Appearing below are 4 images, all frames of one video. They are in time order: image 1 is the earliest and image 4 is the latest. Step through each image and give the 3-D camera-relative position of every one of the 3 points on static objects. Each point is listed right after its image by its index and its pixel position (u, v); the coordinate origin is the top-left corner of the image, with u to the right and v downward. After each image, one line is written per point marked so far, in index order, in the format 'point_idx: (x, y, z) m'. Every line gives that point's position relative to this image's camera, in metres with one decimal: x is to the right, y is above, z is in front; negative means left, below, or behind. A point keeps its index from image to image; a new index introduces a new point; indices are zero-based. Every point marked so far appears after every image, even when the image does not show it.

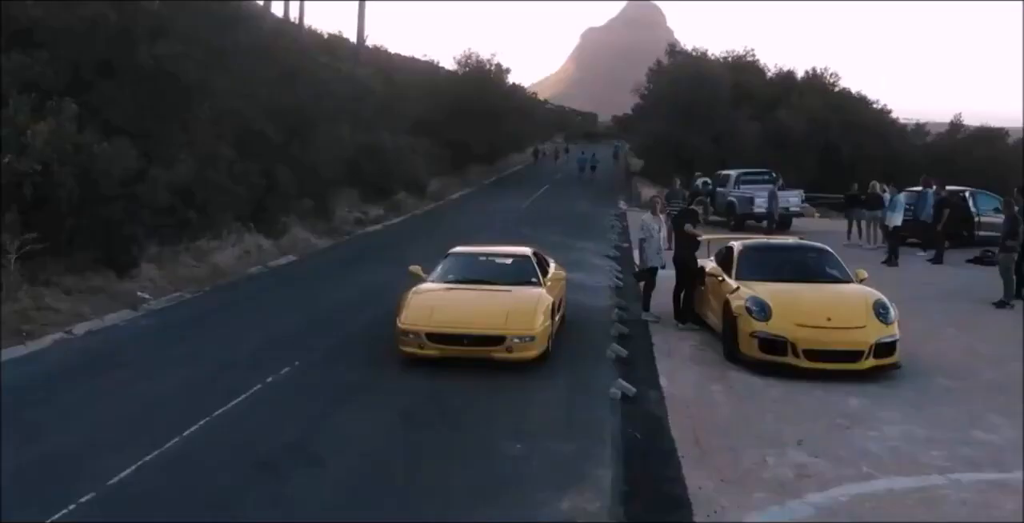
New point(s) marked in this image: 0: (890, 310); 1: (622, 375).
0: (+4.1, -0.5, +9.9) m
1: (+1.2, -1.2, +9.9) m
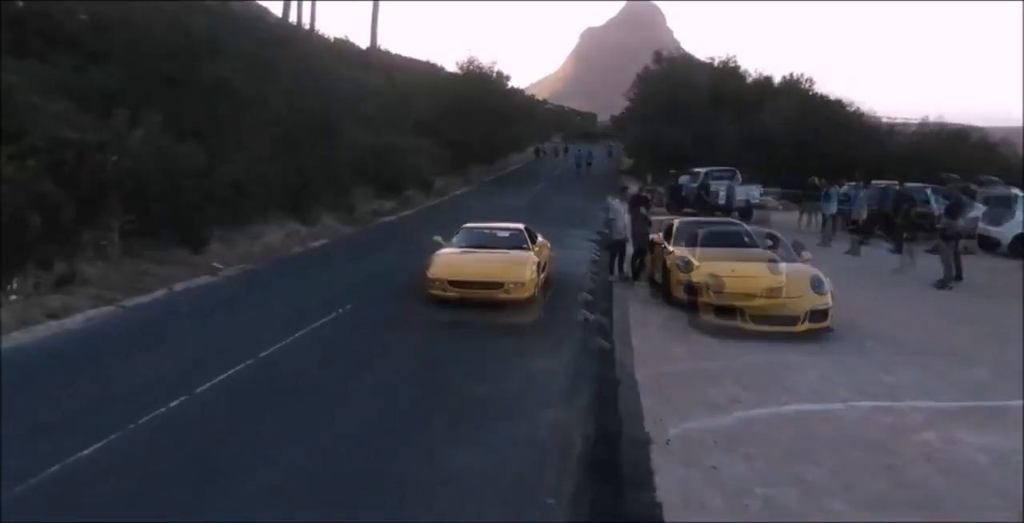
0: (+4.1, -0.3, +11.9) m
1: (+1.1, -1.0, +11.9) m
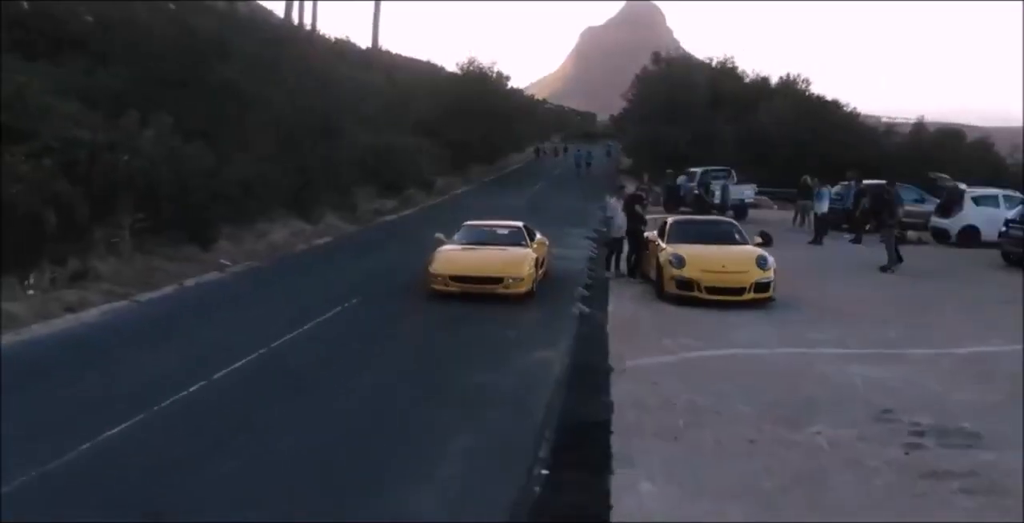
0: (+4.1, 0.0, +14.4) m
1: (+1.1, -0.7, +14.3) m
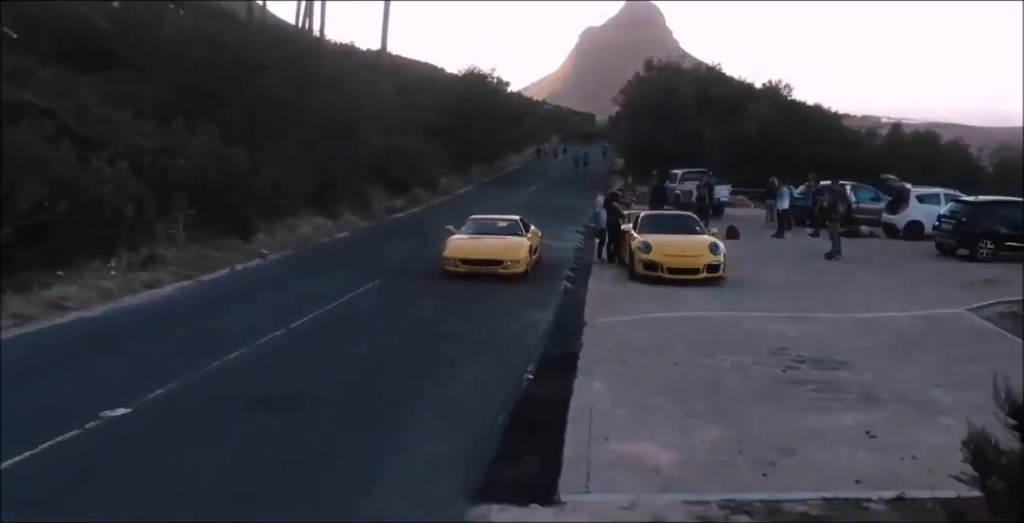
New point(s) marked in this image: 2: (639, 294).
0: (+4.0, +0.3, +17.5) m
1: (+1.1, -0.4, +17.5) m
2: (+2.3, -0.6, +16.4) m
